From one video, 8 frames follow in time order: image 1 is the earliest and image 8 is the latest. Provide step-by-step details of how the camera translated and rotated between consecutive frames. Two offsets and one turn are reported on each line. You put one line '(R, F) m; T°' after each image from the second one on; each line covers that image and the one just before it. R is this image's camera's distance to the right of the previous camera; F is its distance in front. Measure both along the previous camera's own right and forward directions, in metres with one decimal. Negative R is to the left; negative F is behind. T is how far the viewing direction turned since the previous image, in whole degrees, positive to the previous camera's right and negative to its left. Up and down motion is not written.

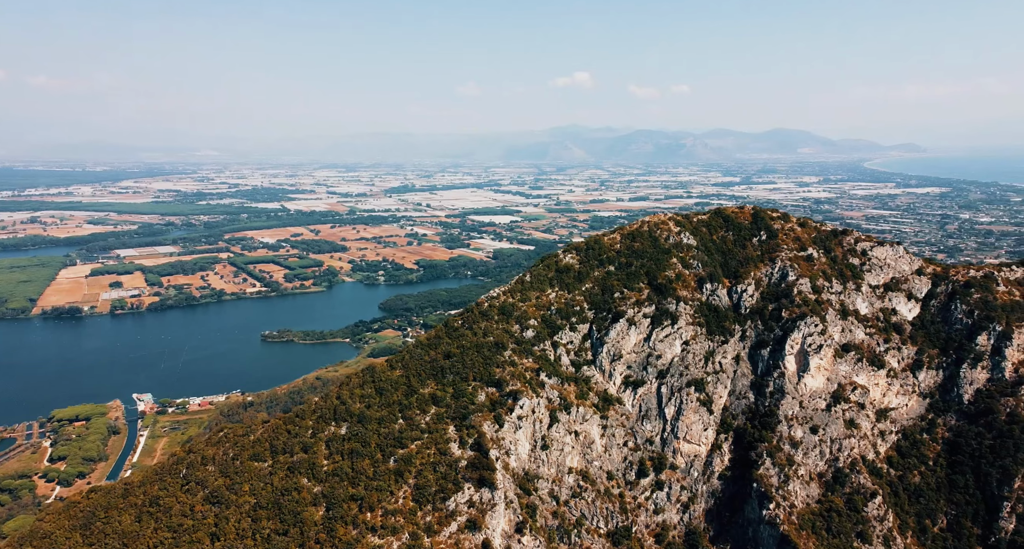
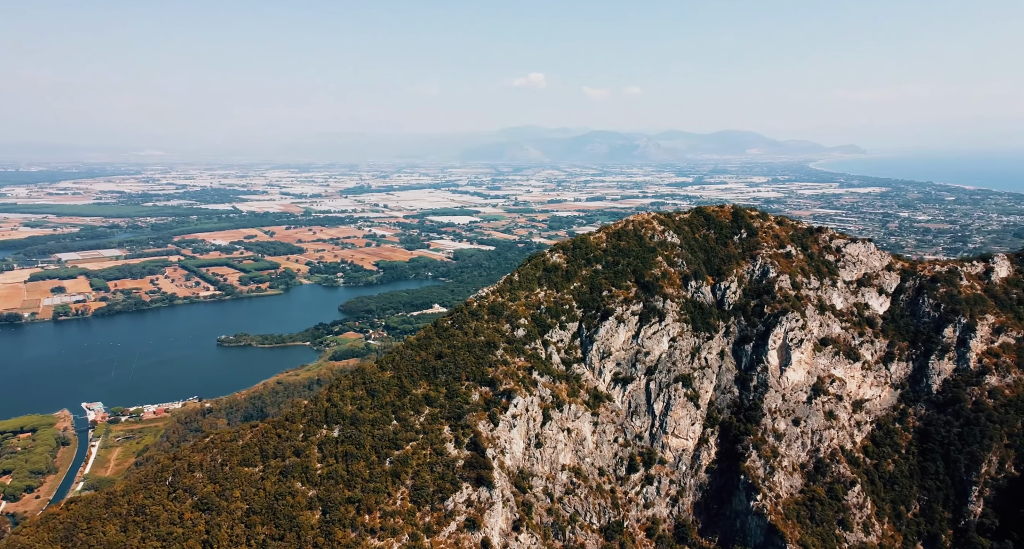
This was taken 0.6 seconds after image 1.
(-1.6, -0.1) m; +3°
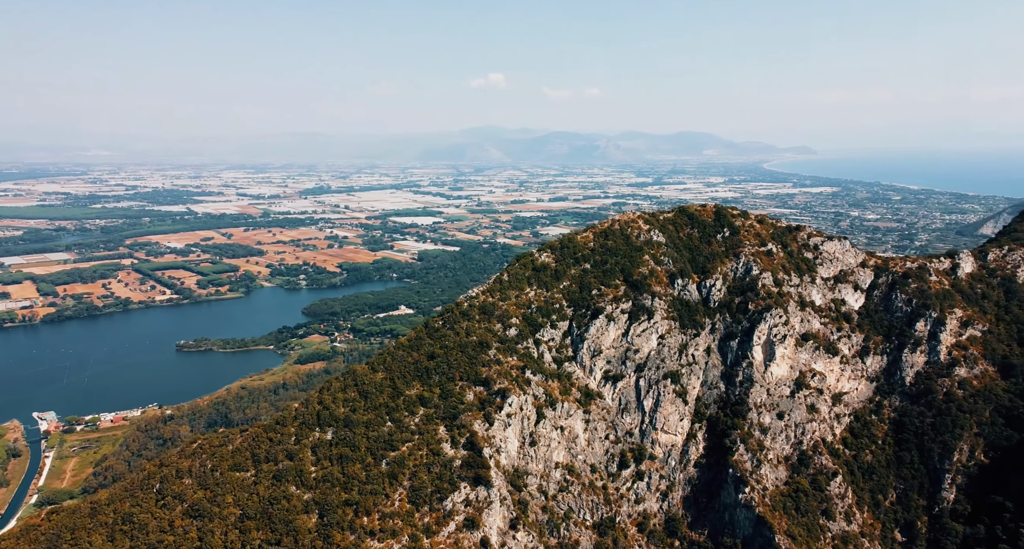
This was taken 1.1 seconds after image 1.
(-1.4, -0.1) m; +3°
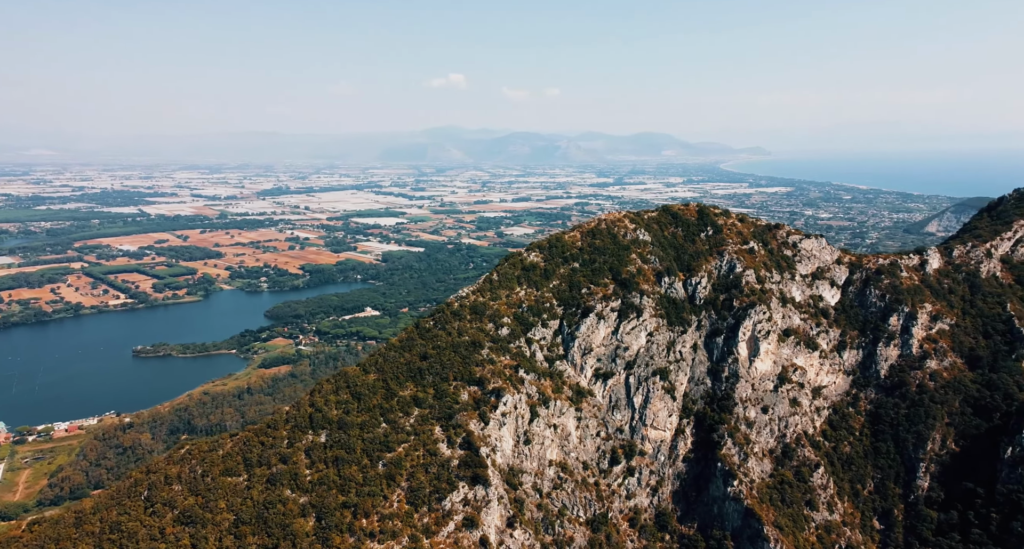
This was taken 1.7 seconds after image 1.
(-1.4, -0.2) m; +3°
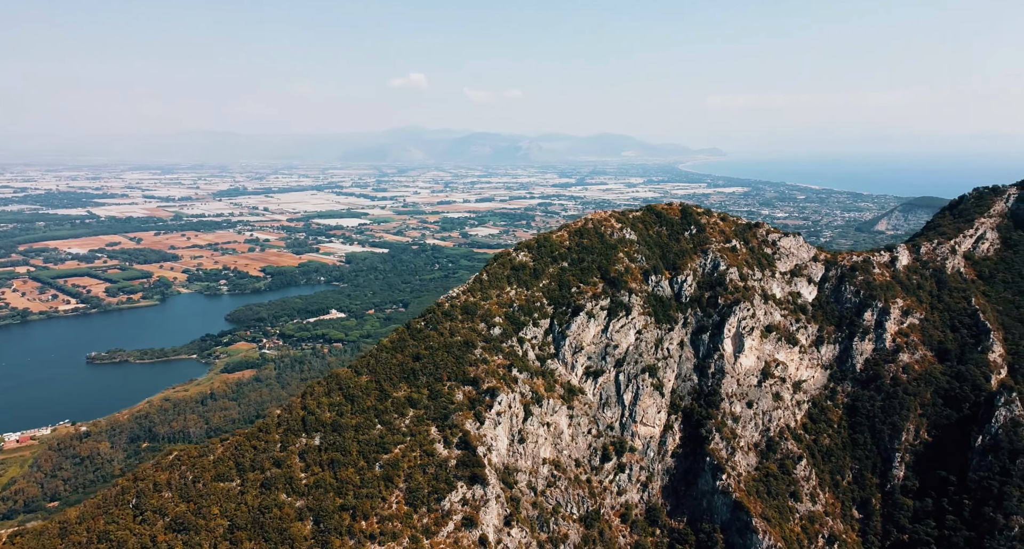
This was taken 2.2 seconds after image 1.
(-1.4, -0.2) m; +3°
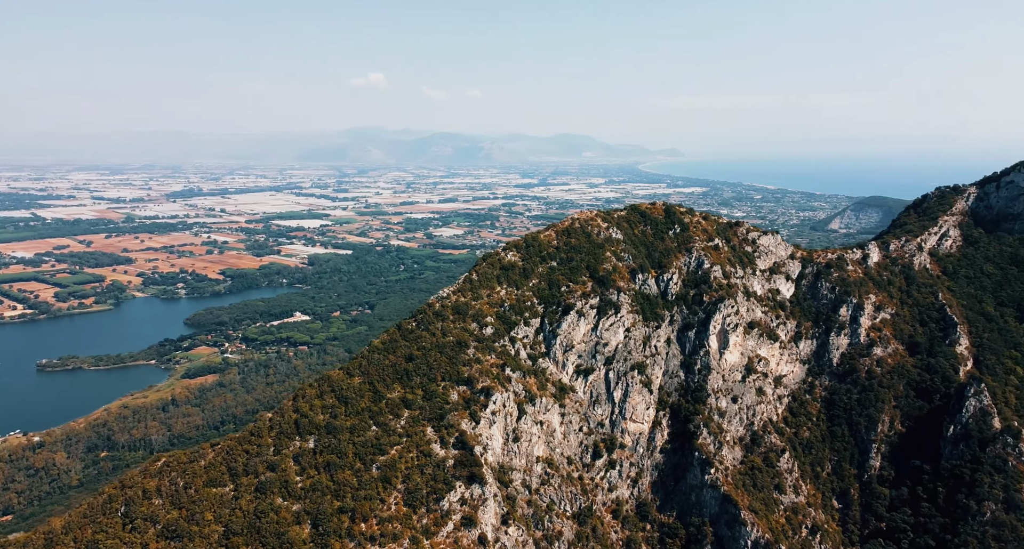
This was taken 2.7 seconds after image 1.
(-1.4, -0.2) m; +3°
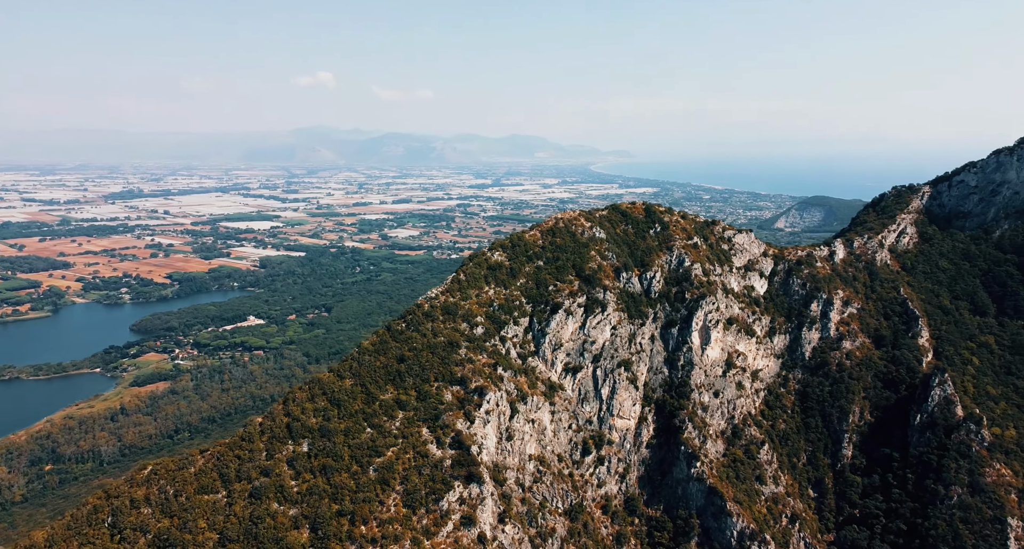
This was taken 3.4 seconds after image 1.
(-1.8, -0.2) m; +3°
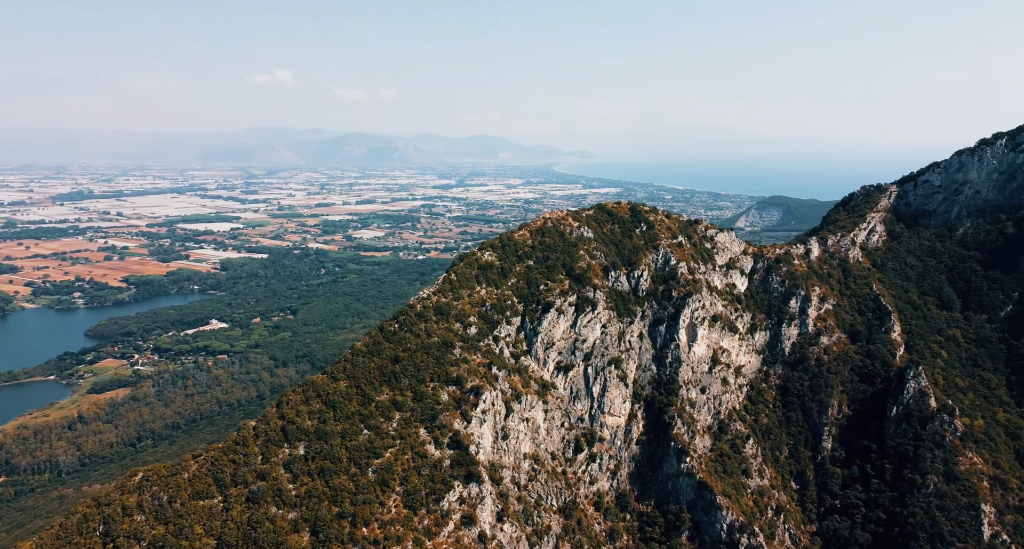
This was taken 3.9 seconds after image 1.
(-1.4, -0.2) m; +3°
